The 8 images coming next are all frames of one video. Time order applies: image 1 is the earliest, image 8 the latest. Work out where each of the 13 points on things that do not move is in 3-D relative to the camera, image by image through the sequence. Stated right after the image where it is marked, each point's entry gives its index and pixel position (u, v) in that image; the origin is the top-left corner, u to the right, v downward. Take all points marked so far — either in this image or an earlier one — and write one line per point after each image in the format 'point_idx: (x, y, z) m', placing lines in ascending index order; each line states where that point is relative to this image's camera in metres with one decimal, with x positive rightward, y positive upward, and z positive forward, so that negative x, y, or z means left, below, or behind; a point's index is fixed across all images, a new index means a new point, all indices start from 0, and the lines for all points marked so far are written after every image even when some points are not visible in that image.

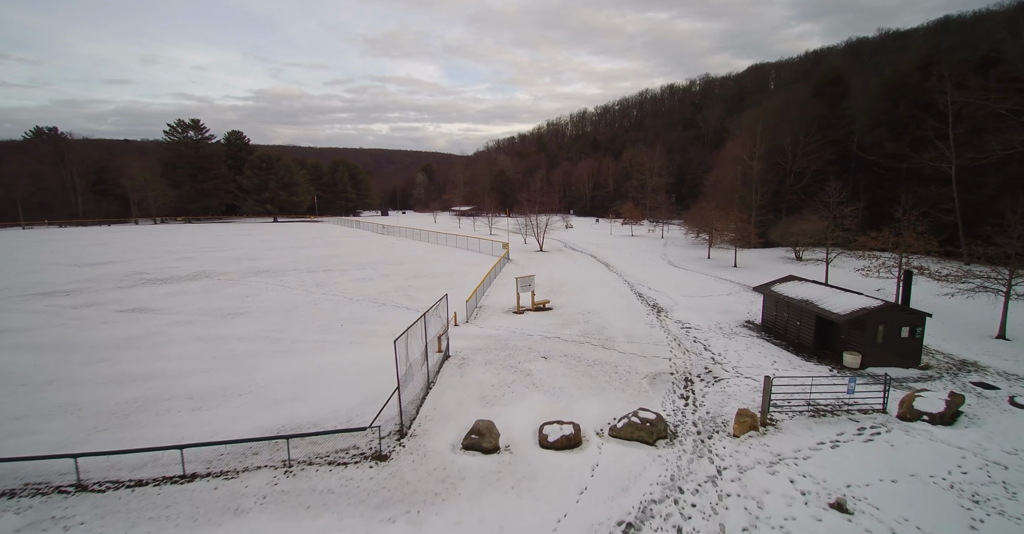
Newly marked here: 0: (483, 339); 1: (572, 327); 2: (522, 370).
0: (-1.2, -2.8, +17.6) m
1: (+2.5, -2.5, +19.0) m
2: (+0.3, -3.4, +14.7) m
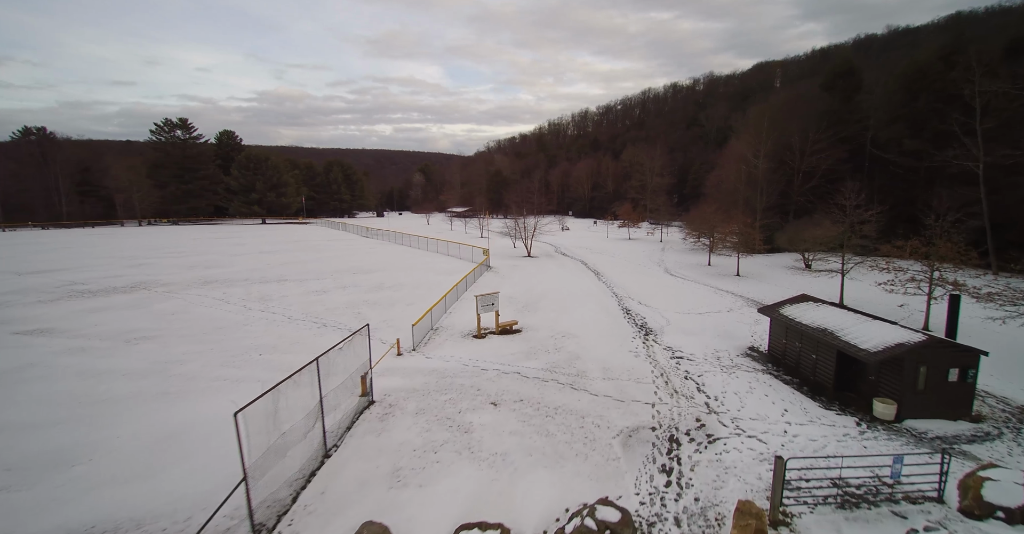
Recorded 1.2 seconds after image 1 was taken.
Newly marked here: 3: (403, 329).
0: (-2.8, -3.4, +14.4) m
1: (+0.9, -3.2, +15.7) m
2: (-1.3, -4.0, +11.4) m
3: (-4.4, -2.5, +18.1) m
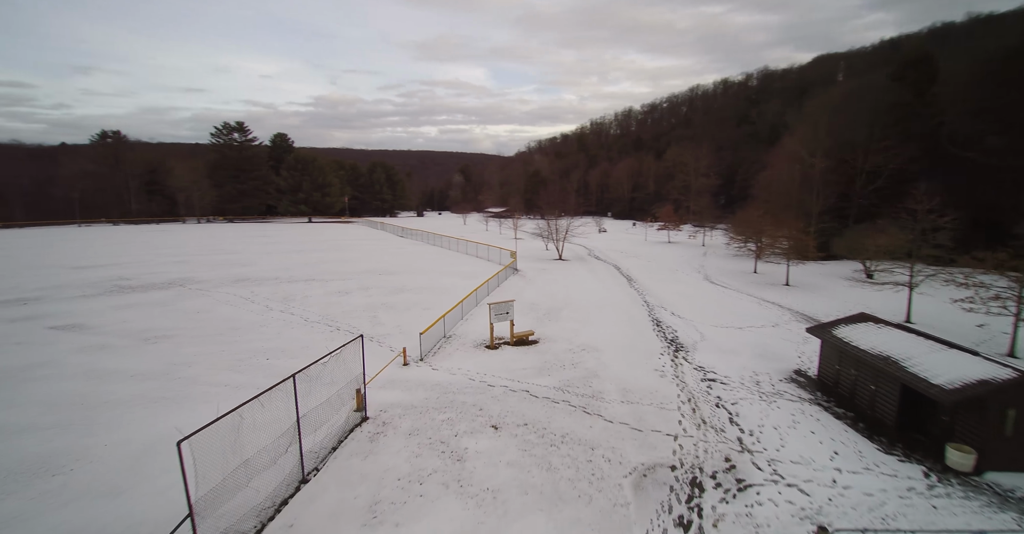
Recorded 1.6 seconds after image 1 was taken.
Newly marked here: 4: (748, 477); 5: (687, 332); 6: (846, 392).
0: (-2.6, -3.6, +13.4) m
1: (+1.2, -3.4, +14.4) m
2: (-1.3, -4.2, +10.3) m
3: (-3.8, -2.7, +17.2) m
4: (+5.1, -4.5, +9.6) m
5: (+7.6, -2.8, +19.6) m
6: (+9.6, -3.6, +12.9) m
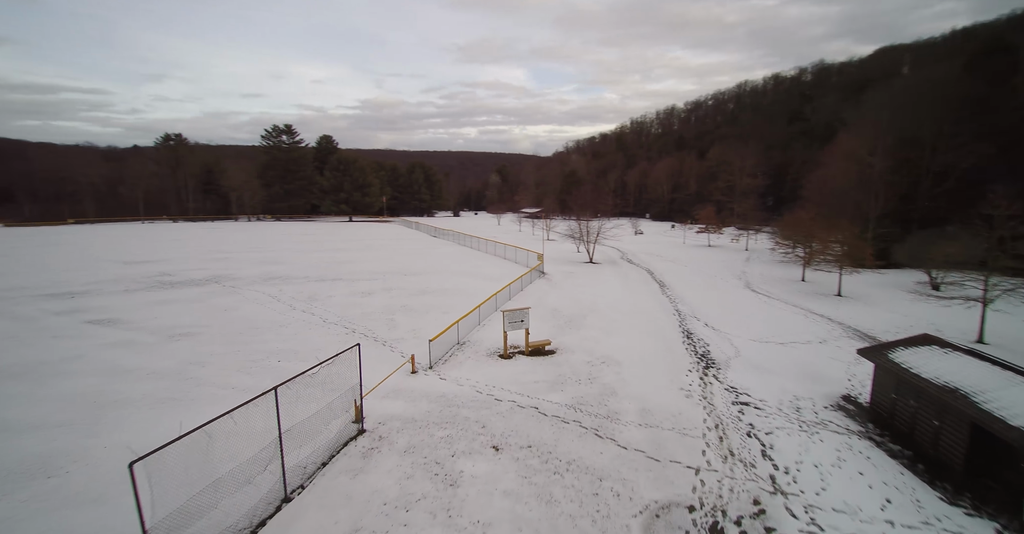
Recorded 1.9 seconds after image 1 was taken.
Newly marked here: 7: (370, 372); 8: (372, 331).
0: (-2.3, -3.7, +12.7) m
1: (+1.6, -3.6, +13.4) m
2: (-1.3, -4.4, +9.6) m
3: (-3.2, -2.8, +16.6) m
4: (+4.9, -4.8, +8.3) m
5: (+8.4, -3.2, +18.1) m
6: (+9.7, -4.0, +11.2) m
7: (-4.7, -3.4, +14.7) m
8: (-5.9, -2.7, +18.7) m
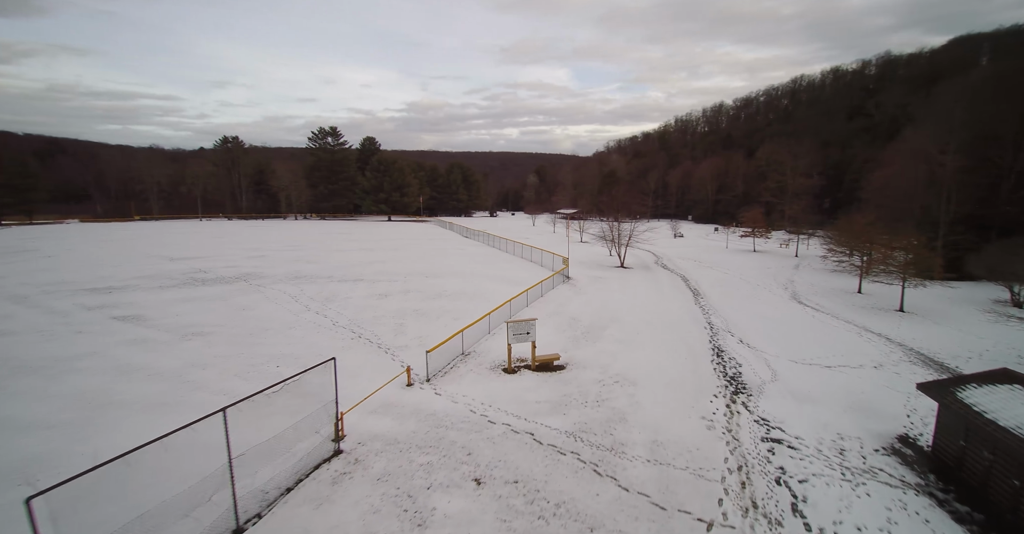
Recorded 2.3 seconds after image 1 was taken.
0: (-2.4, -3.9, +11.8) m
1: (+1.5, -3.9, +12.1) m
2: (-1.7, -4.6, +8.6) m
3: (-2.9, -3.0, +15.8) m
4: (+4.4, -5.1, +6.7) m
5: (+8.7, -3.6, +16.1) m
6: (+9.5, -4.4, +9.2) m
7: (-4.6, -3.6, +14.0) m
8: (-5.4, -2.8, +18.0) m
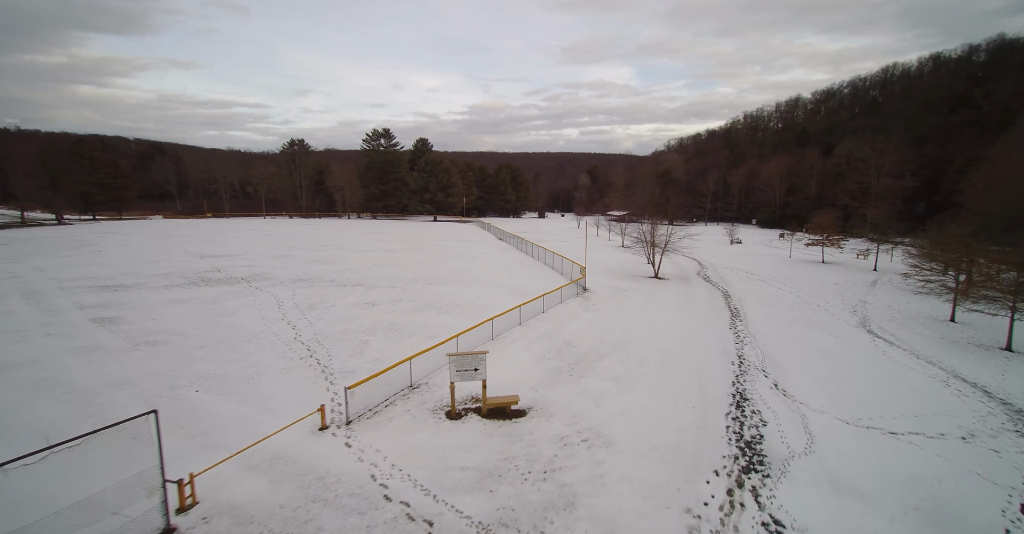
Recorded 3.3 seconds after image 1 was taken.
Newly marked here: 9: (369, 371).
0: (-4.2, -4.3, +9.2) m
1: (-0.3, -4.4, +9.0) m
2: (-4.0, -5.0, +5.9) m
3: (-4.2, -3.4, +13.2) m
4: (+1.9, -5.7, +3.3) m
5: (+7.4, -4.3, +12.1) m
6: (+7.2, -5.1, +5.1) m
7: (-6.1, -4.0, +11.6) m
8: (-6.4, -3.2, +15.8) m
9: (-4.6, -3.3, +14.6) m
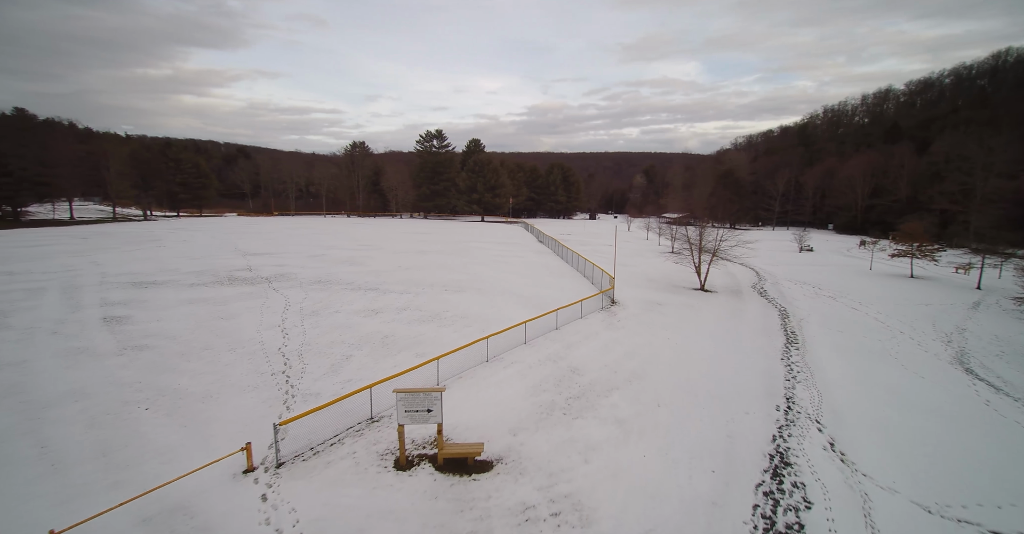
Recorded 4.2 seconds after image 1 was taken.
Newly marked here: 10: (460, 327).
0: (-5.3, -4.6, +7.5) m
1: (-1.5, -4.8, +6.9) m
2: (-5.5, -5.3, +4.2) m
3: (-4.8, -3.7, +11.5) m
4: (-0.1, -6.1, +0.9) m
5: (+6.5, -4.9, +9.0) m
6: (+5.5, -5.7, +2.1) m
7: (-6.9, -4.2, +10.2) m
8: (-6.6, -3.4, +14.3) m
9: (-5.0, -3.6, +12.9) m
10: (-2.1, -2.6, +19.2) m
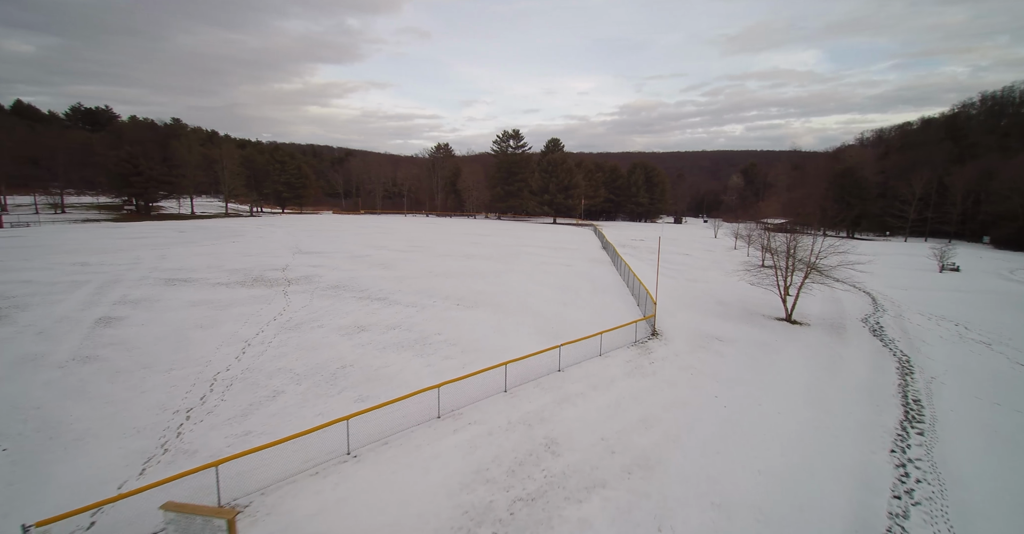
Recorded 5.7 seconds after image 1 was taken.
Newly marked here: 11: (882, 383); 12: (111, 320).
0: (-7.8, -5.0, +4.7) m
1: (-4.1, -5.4, +3.3) m
2: (-8.7, -5.7, +1.5) m
3: (-6.5, -4.1, +8.4) m
4: (-4.0, -6.7, -2.8) m
5: (+4.1, -5.8, +3.8) m
6: (+1.7, -6.5, -2.8) m
7: (-8.9, -4.6, +7.6) m
8: (-7.8, -3.8, +11.5) m
9: (-6.4, -4.1, +9.9) m
10: (-2.4, -3.2, +15.5) m
11: (+13.2, -4.1, +15.7) m
12: (-17.7, -2.4, +19.9) m
